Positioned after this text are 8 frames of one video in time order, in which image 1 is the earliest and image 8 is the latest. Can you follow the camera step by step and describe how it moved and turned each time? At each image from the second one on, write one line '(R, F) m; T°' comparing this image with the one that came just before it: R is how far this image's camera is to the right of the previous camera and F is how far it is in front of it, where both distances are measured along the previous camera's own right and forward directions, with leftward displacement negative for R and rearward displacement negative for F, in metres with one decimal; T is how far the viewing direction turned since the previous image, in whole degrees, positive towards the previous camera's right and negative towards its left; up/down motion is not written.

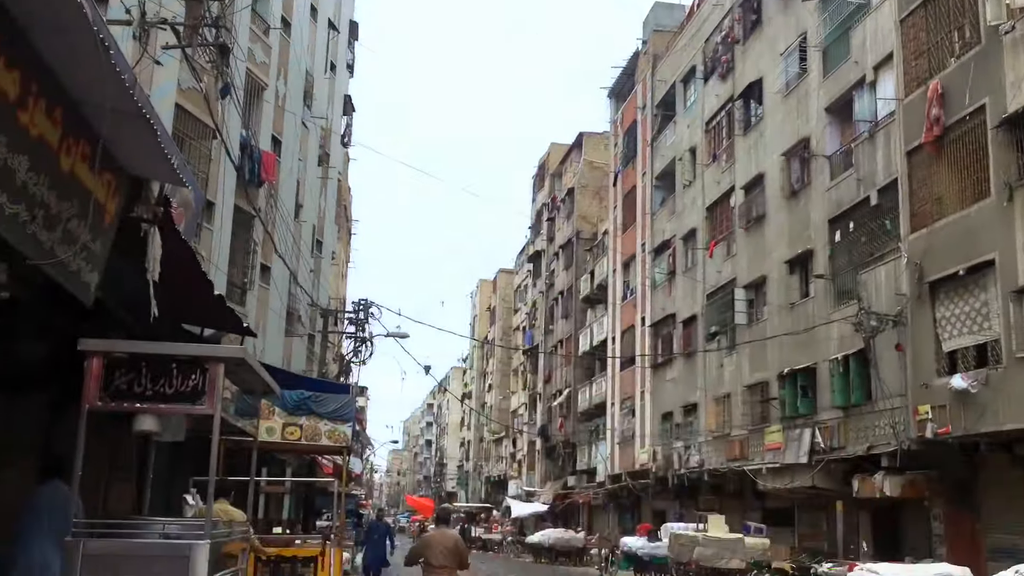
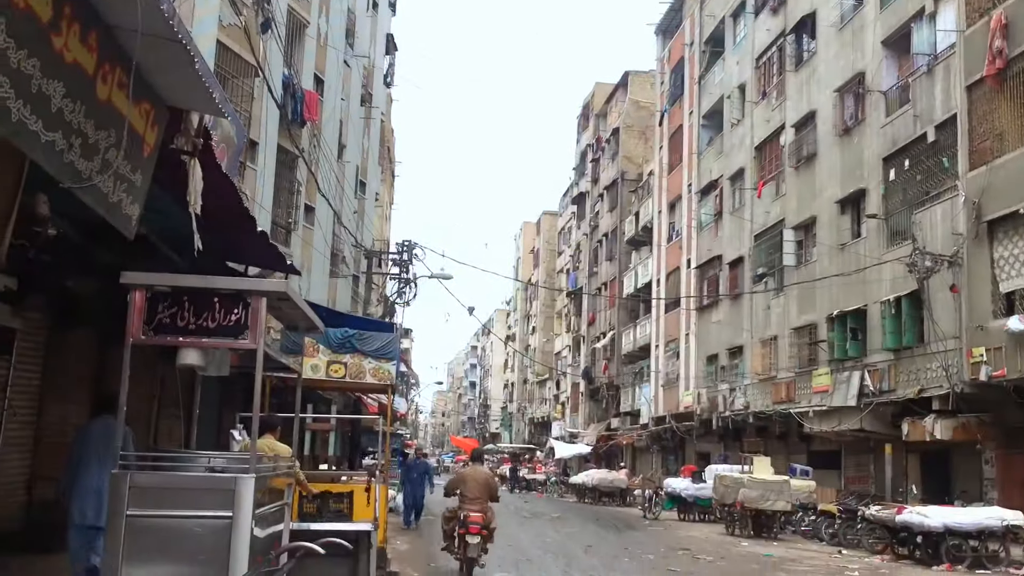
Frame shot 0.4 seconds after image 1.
(0.0, +0.1) m; -3°
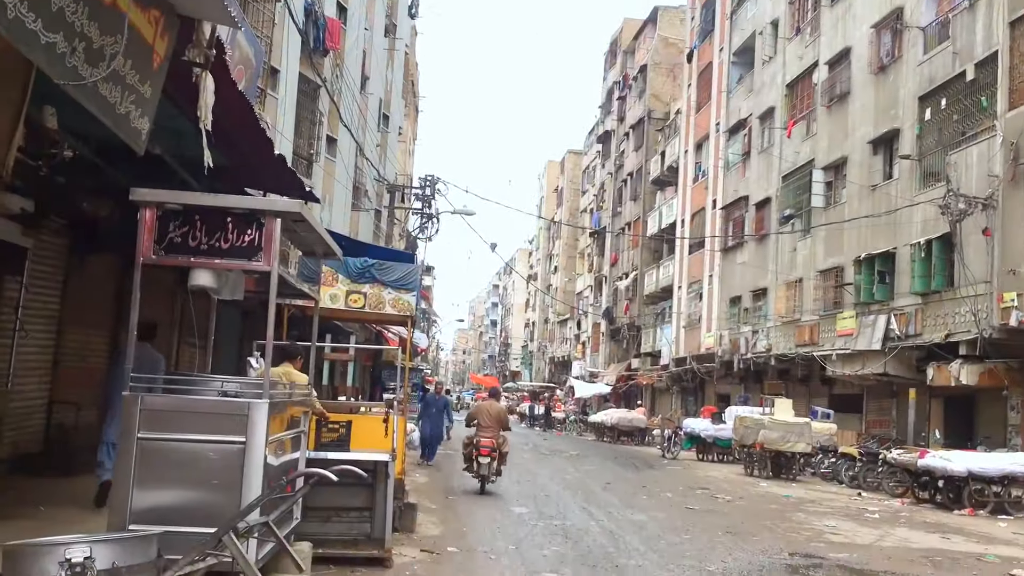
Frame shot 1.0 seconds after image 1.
(0.0, +0.2) m; -2°
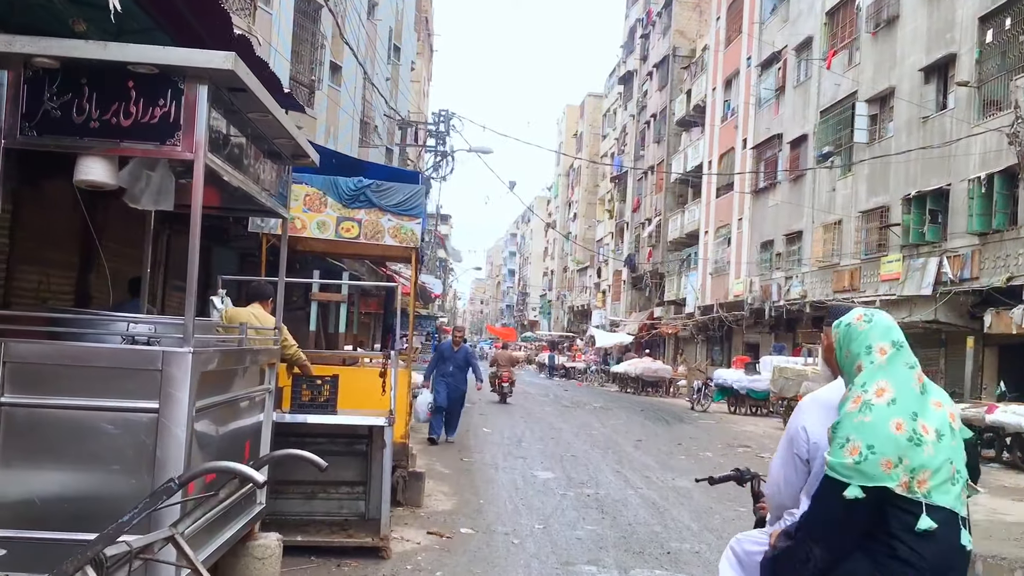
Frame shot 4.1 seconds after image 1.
(-0.1, +1.5) m; -1°
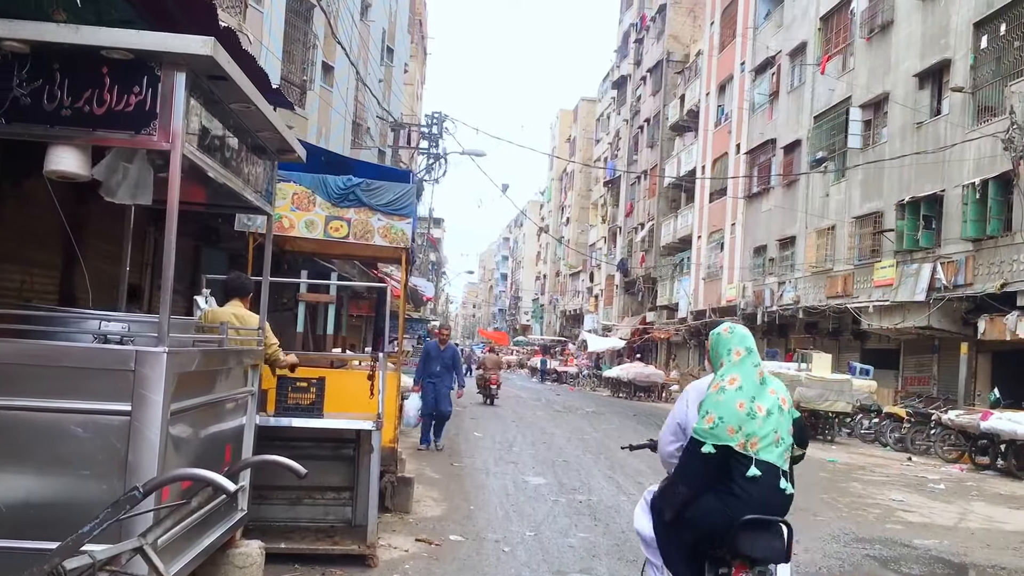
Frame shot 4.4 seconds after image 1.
(0.0, +0.1) m; +1°
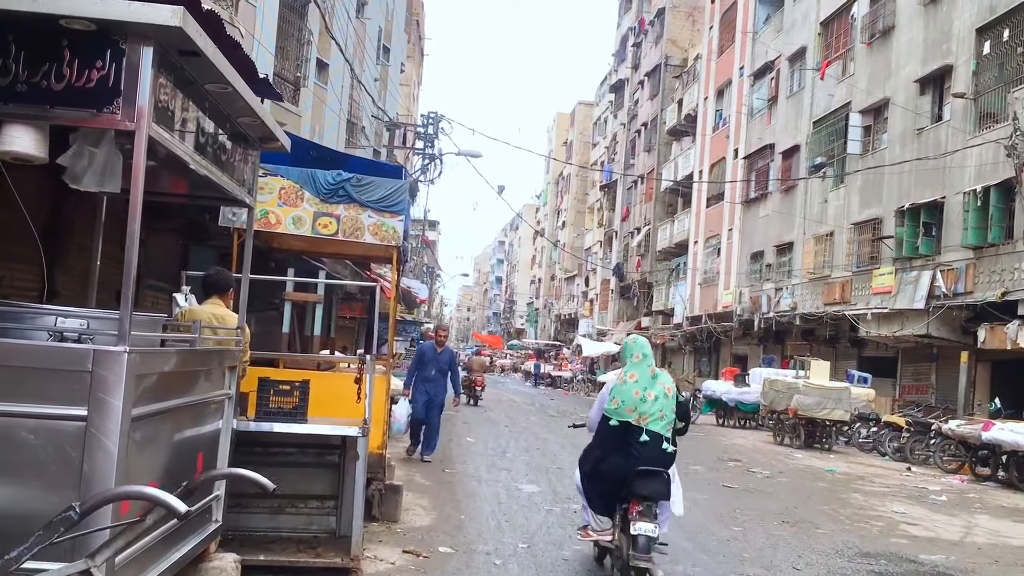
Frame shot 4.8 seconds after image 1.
(0.0, +0.3) m; 0°
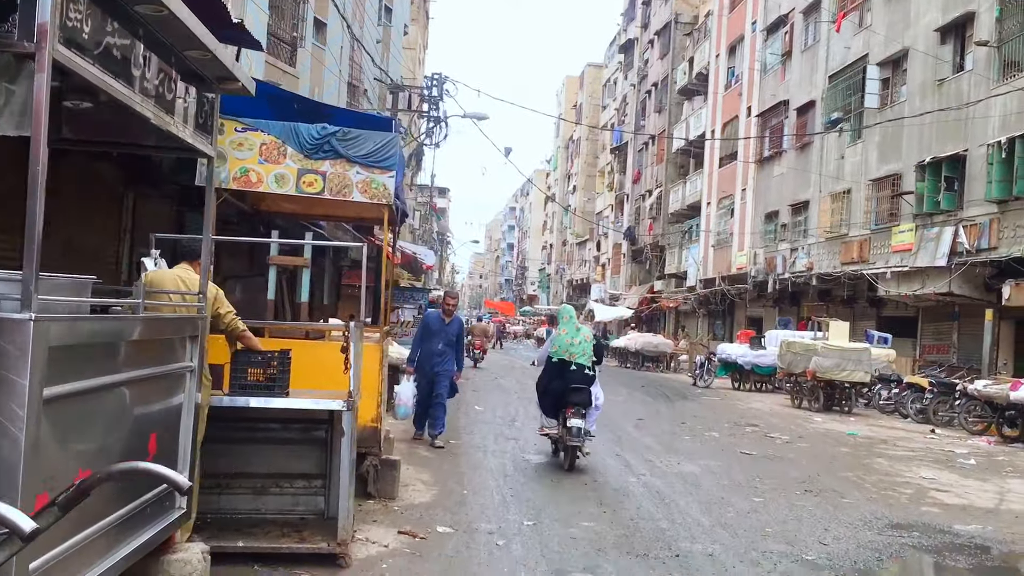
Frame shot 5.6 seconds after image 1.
(+0.1, +0.5) m; -1°
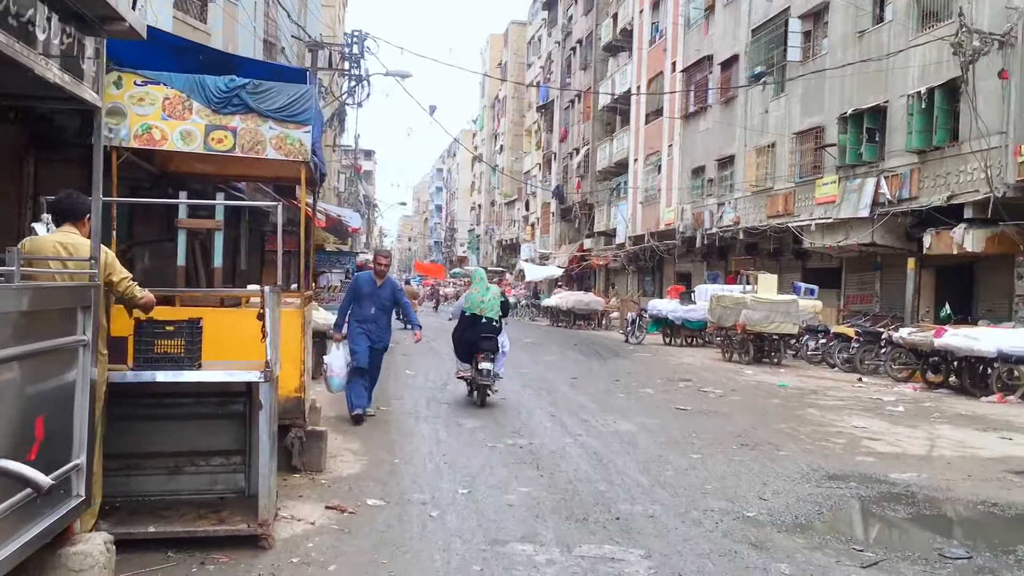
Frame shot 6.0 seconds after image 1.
(0.0, +0.3) m; +5°
